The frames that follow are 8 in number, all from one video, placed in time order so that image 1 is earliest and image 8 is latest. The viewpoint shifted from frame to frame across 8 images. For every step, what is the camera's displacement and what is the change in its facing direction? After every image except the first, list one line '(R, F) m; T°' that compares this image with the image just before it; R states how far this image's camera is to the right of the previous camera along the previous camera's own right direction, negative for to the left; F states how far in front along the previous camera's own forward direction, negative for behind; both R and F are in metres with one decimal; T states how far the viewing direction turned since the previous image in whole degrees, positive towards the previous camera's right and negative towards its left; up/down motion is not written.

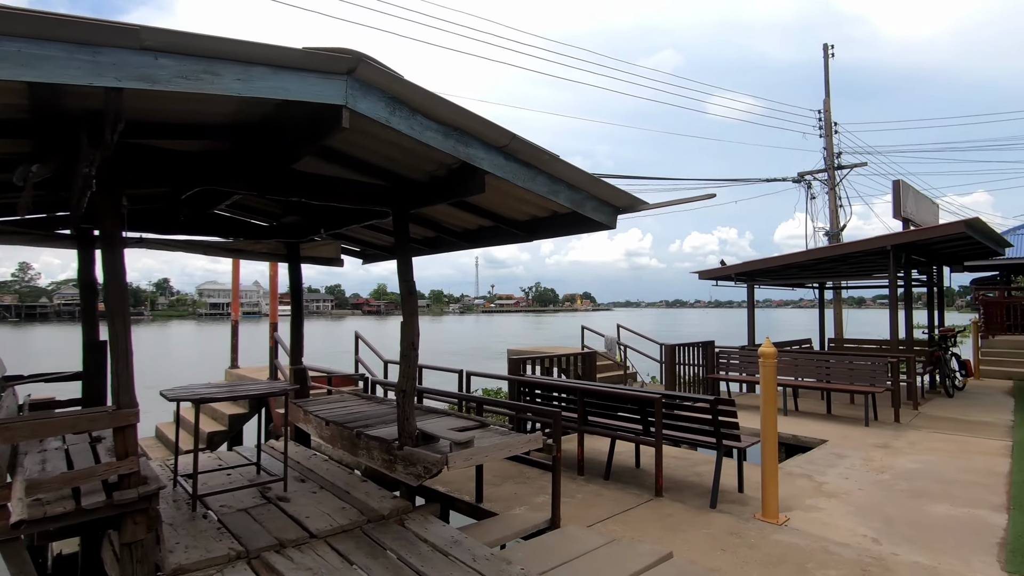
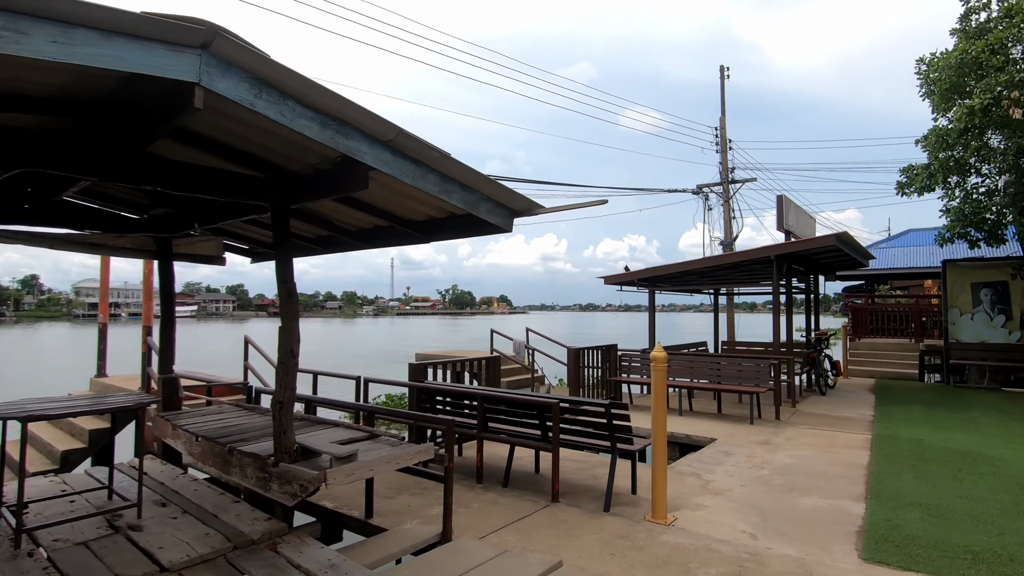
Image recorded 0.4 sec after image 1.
(+0.1, +0.1) m; +9°
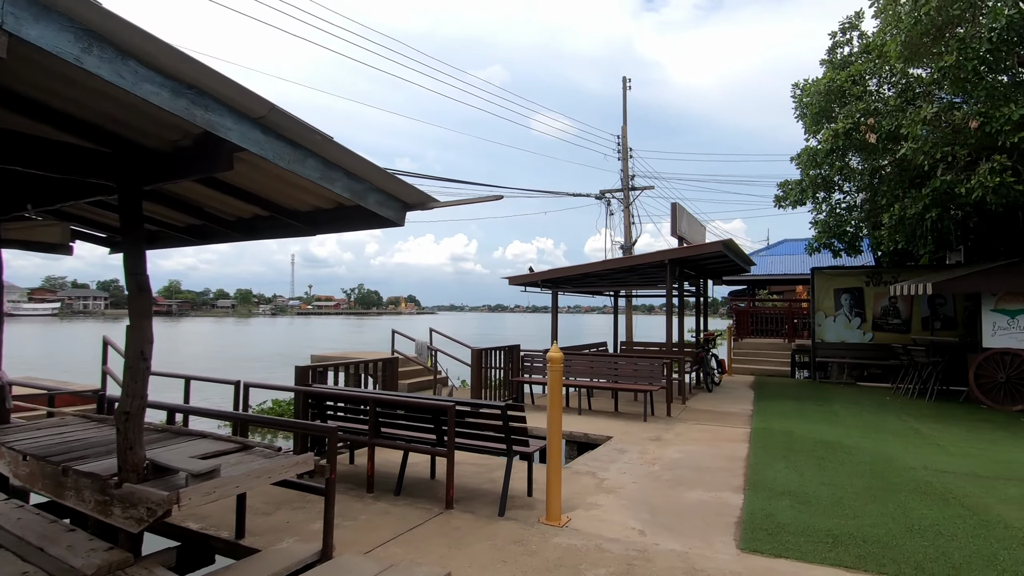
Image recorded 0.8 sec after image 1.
(+0.1, +0.1) m; +10°
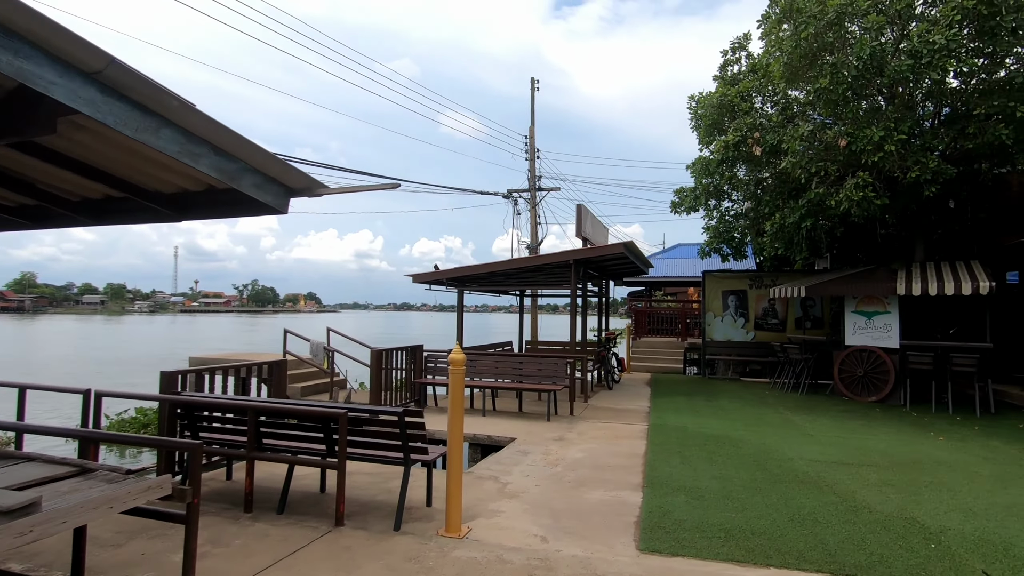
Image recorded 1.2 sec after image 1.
(0.0, +0.2) m; +10°
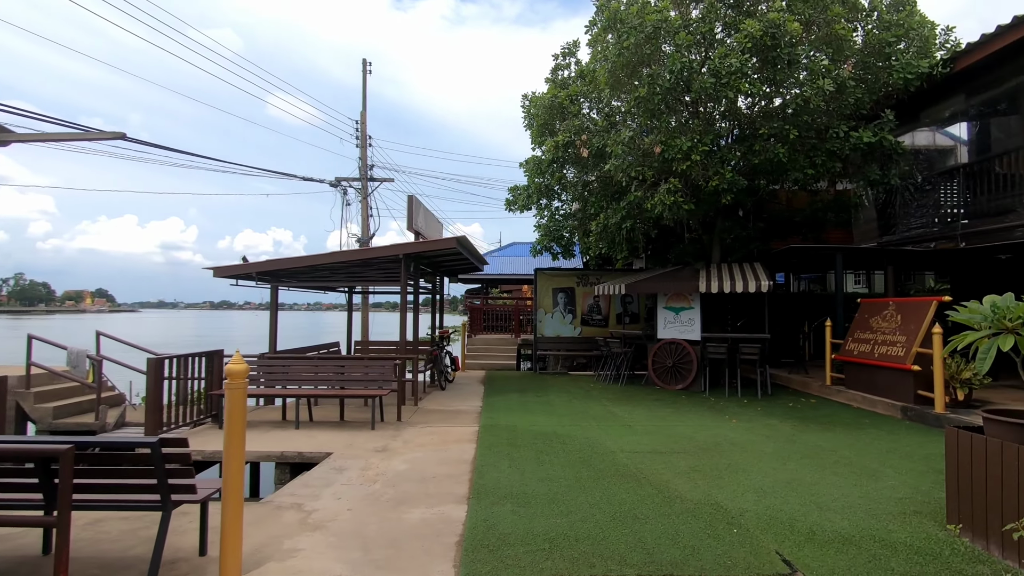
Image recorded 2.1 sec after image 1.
(+0.2, +0.4) m; +17°
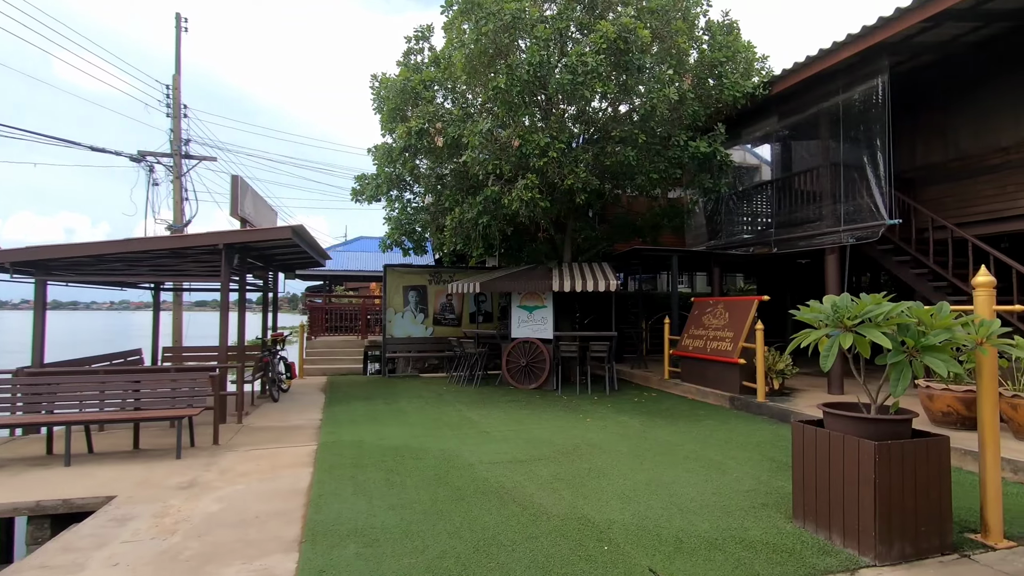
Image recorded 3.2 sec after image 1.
(0.0, +0.6) m; +16°
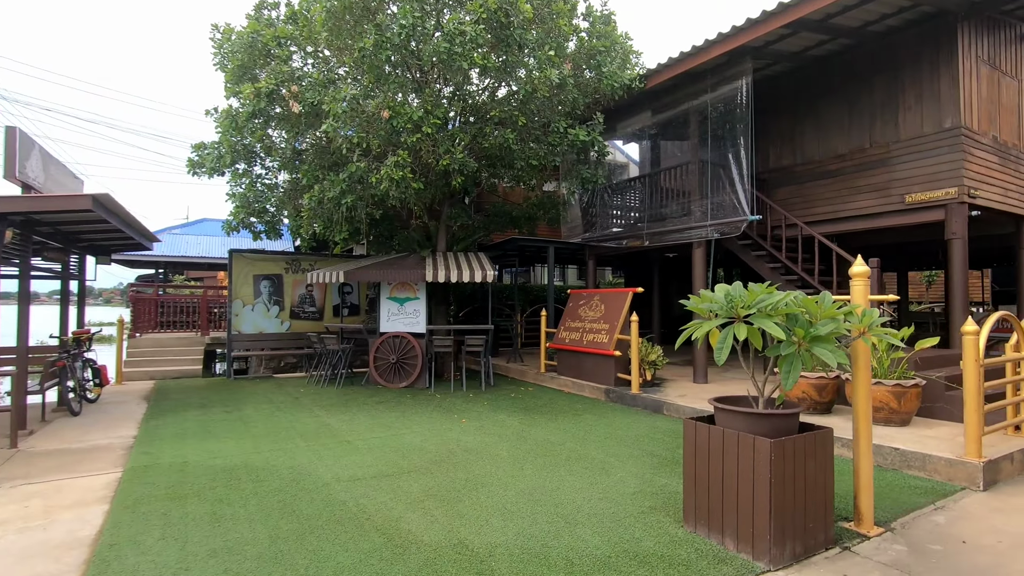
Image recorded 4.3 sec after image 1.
(0.0, +0.6) m; +13°
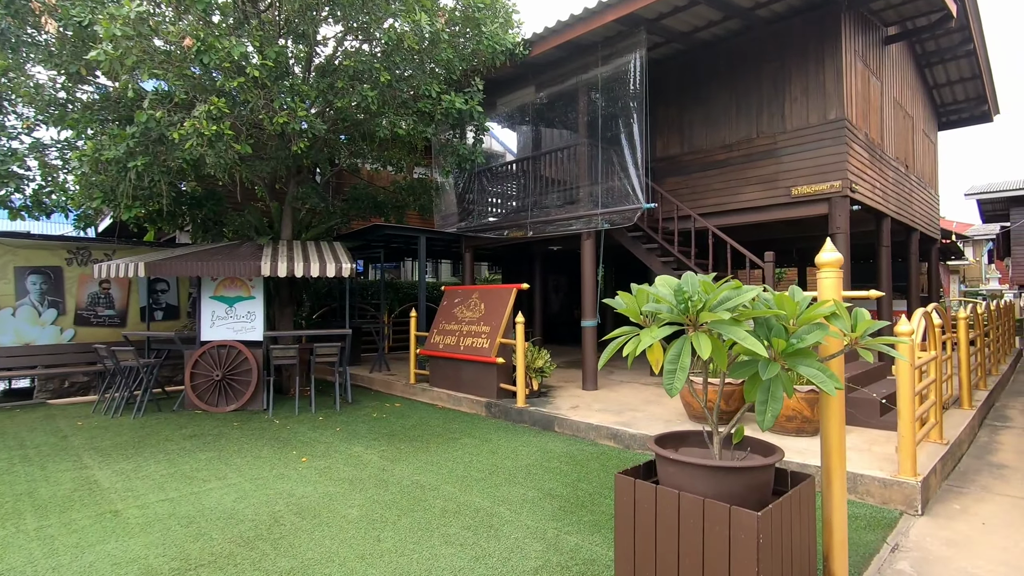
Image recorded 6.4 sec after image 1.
(+0.1, +1.3) m; +13°
